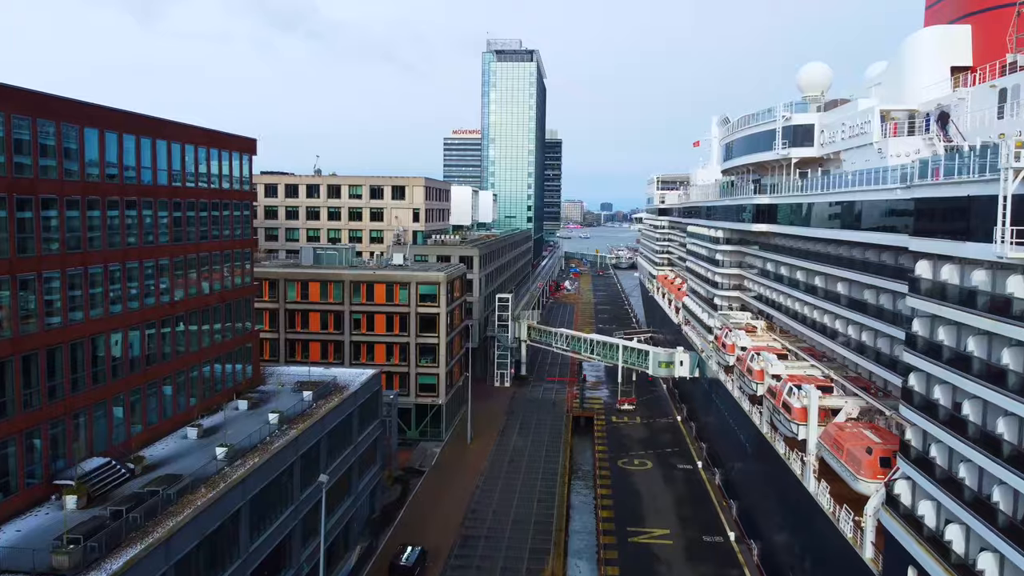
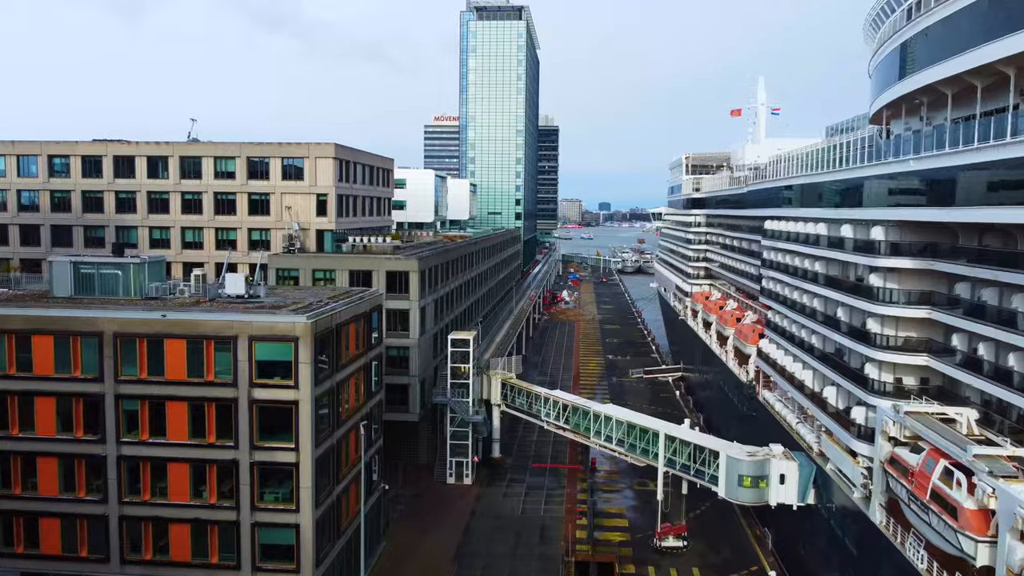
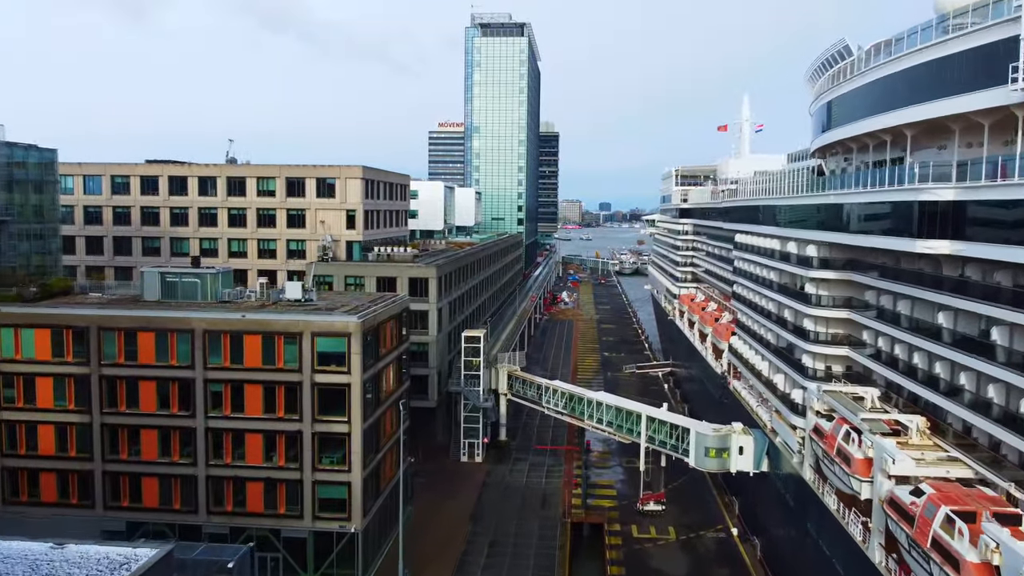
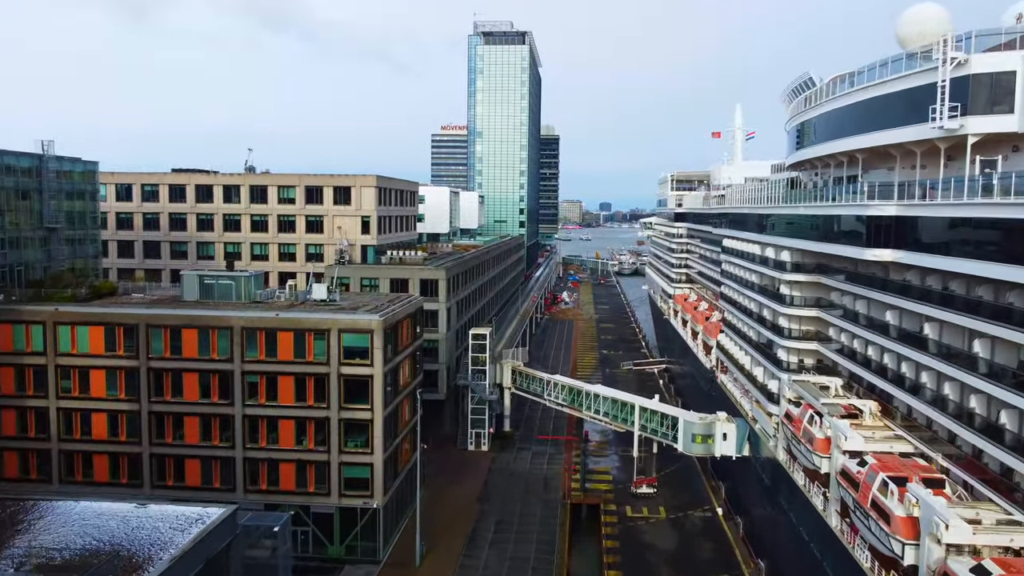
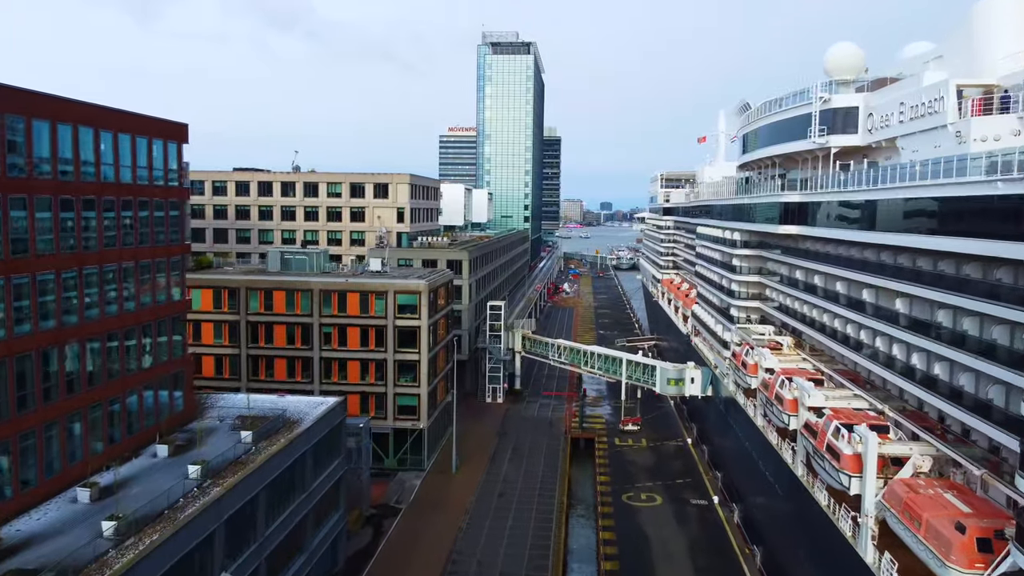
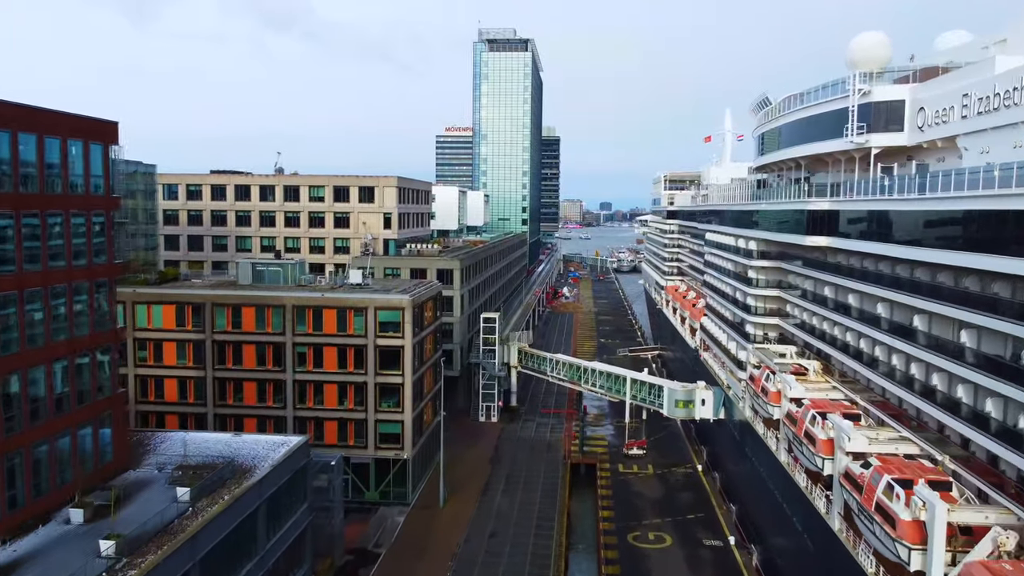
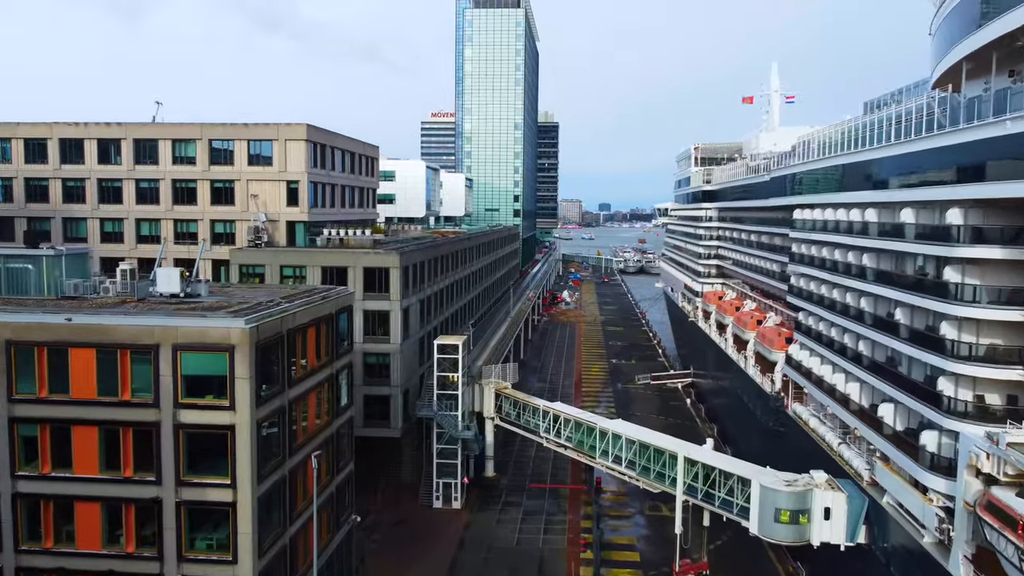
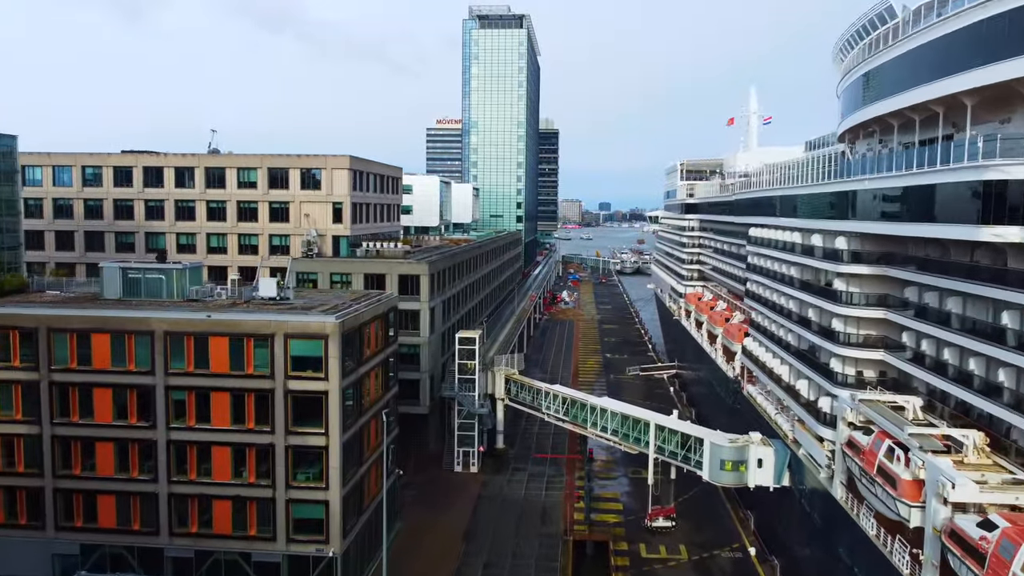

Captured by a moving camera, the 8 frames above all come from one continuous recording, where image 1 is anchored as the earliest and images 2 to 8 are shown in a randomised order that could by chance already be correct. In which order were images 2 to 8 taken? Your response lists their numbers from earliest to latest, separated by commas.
5, 6, 4, 3, 8, 2, 7
